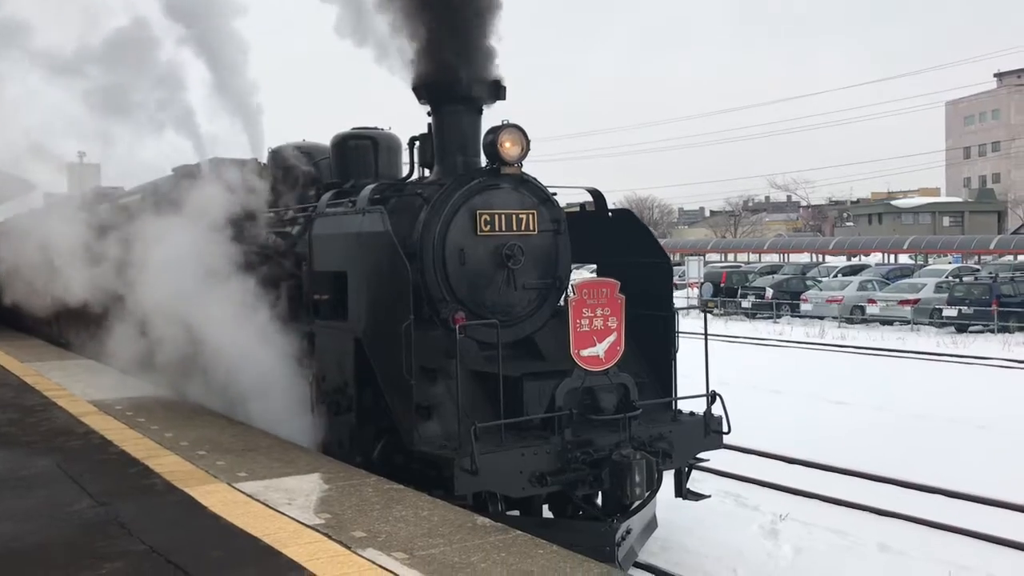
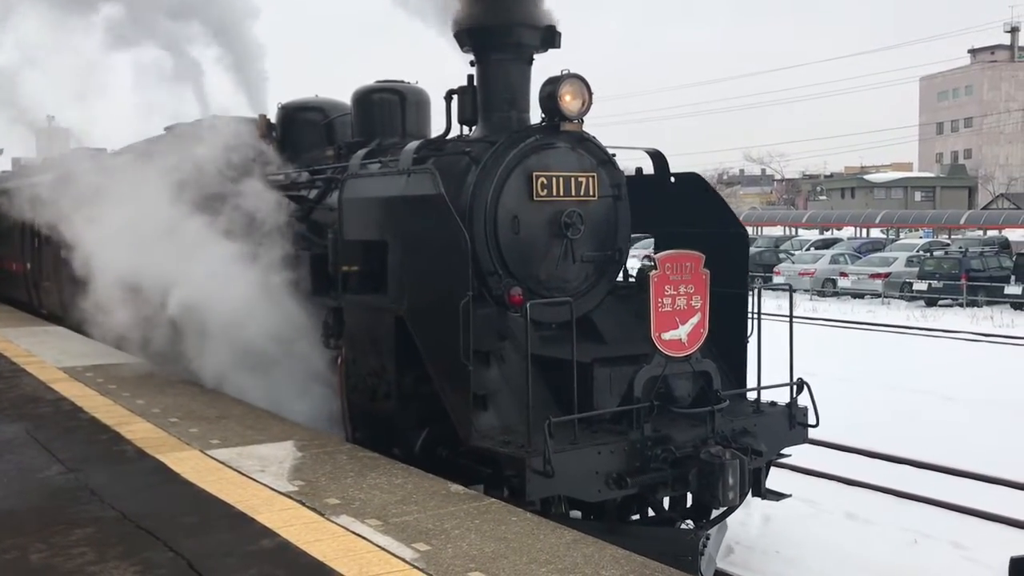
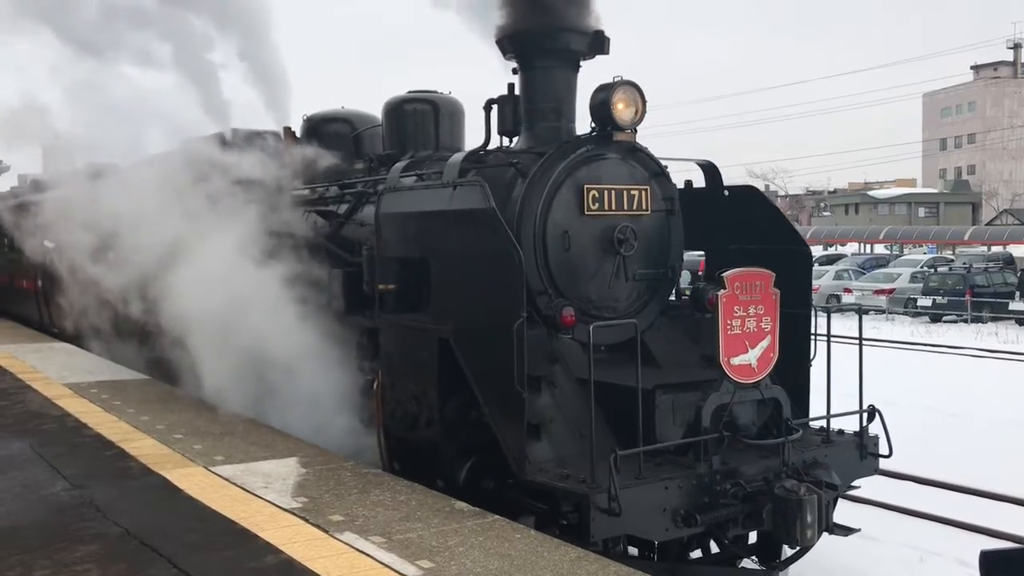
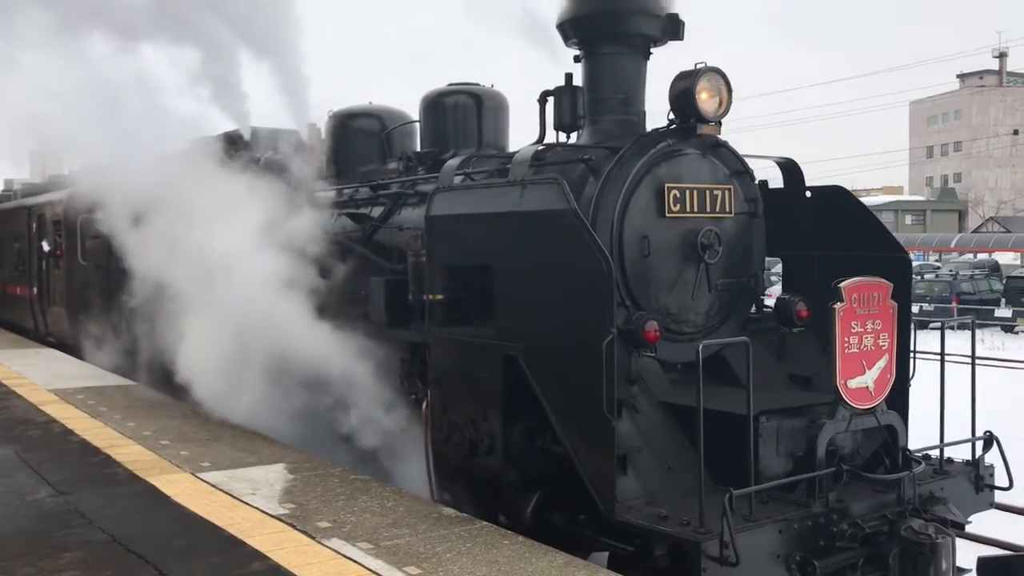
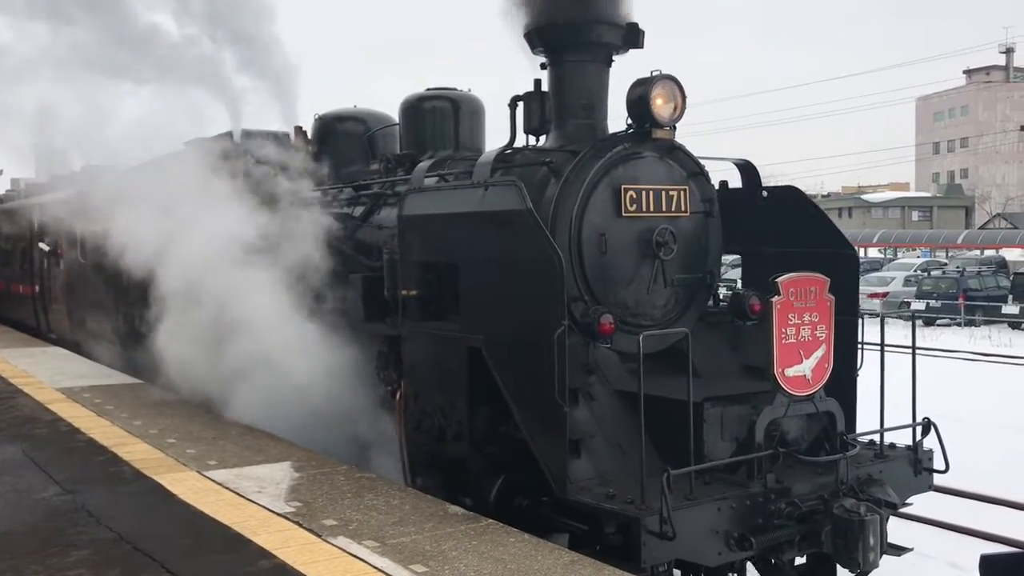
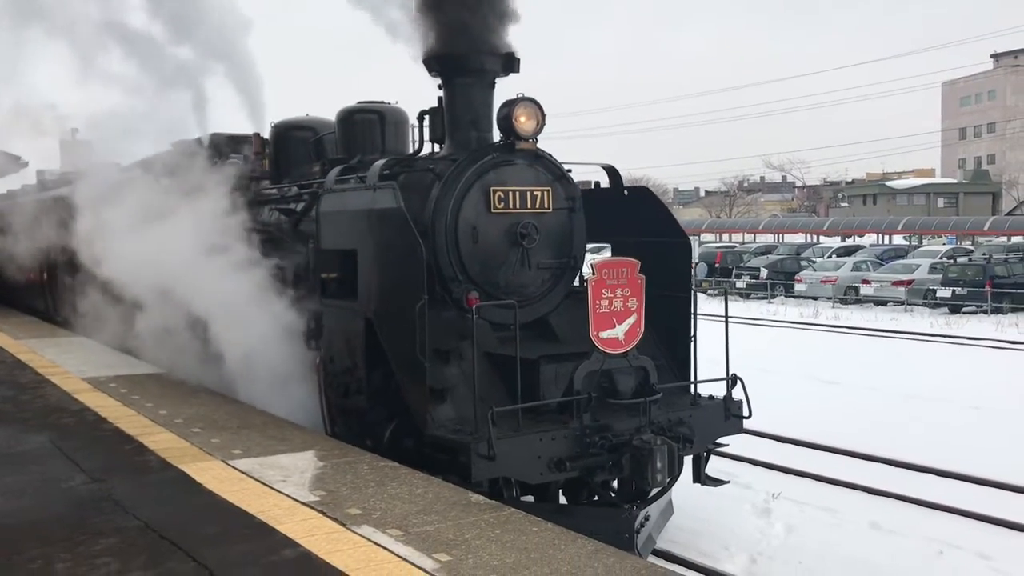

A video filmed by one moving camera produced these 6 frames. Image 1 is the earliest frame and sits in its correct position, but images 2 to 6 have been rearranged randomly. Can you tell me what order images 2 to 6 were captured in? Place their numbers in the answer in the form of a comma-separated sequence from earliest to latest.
6, 2, 3, 5, 4
